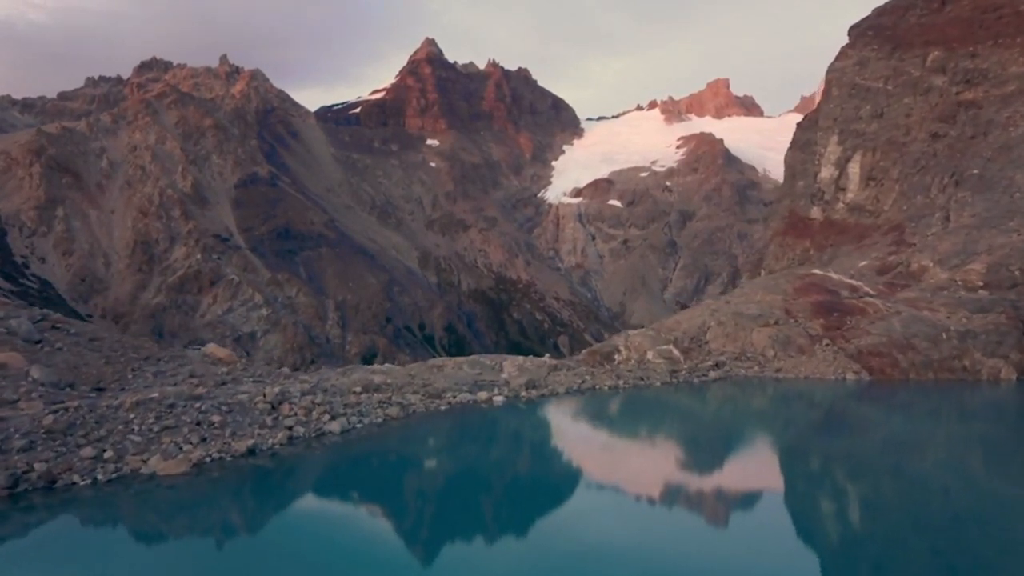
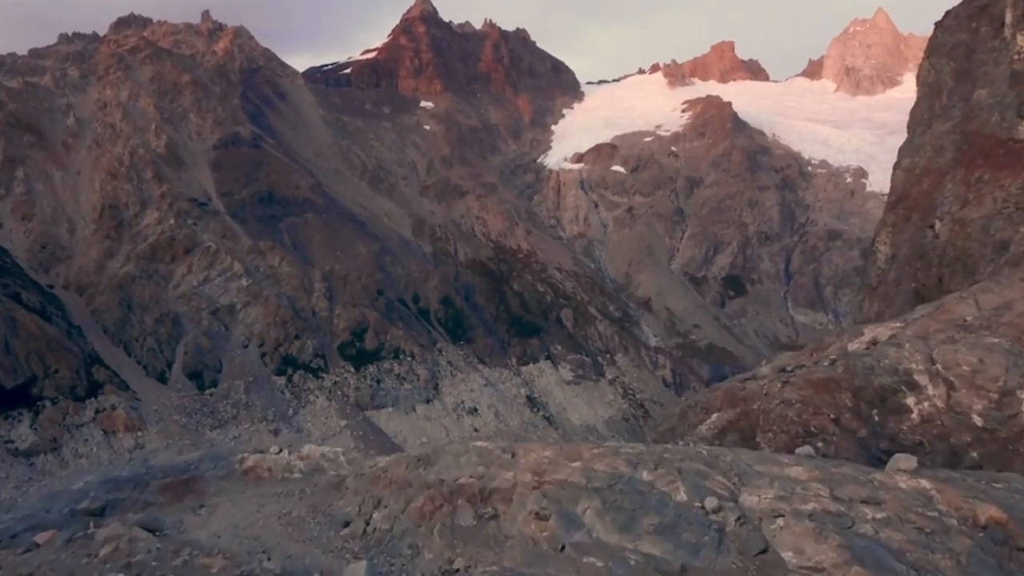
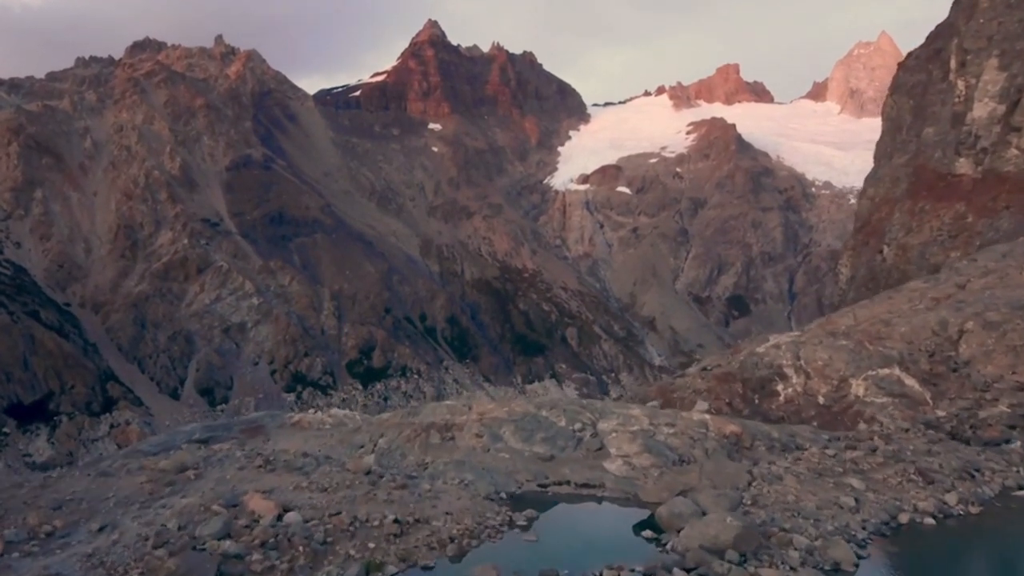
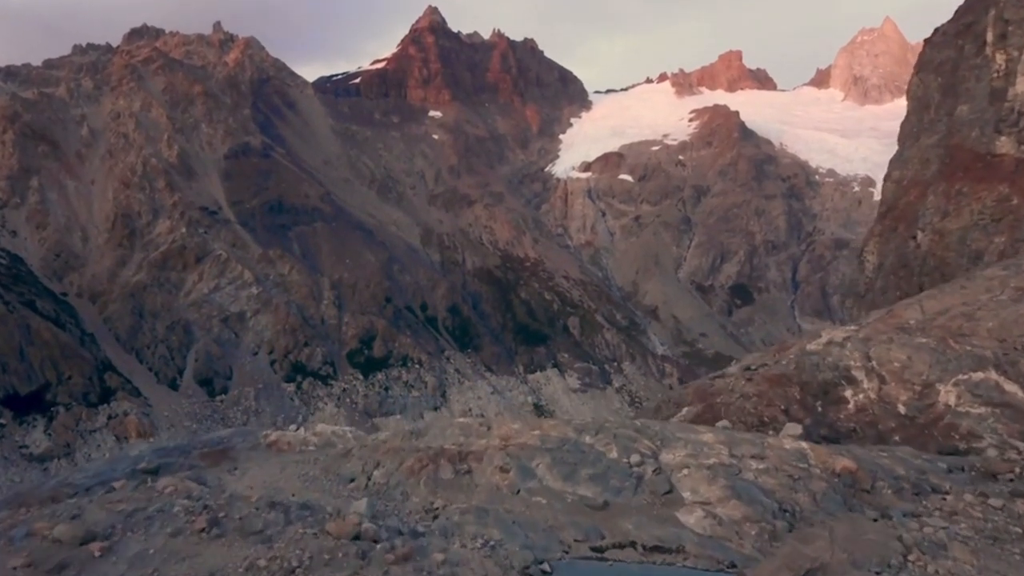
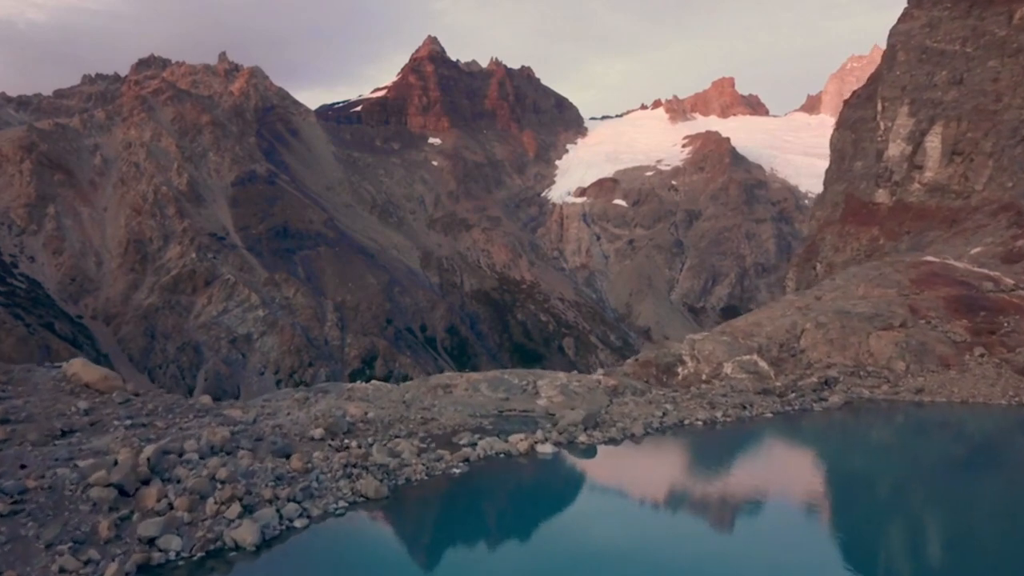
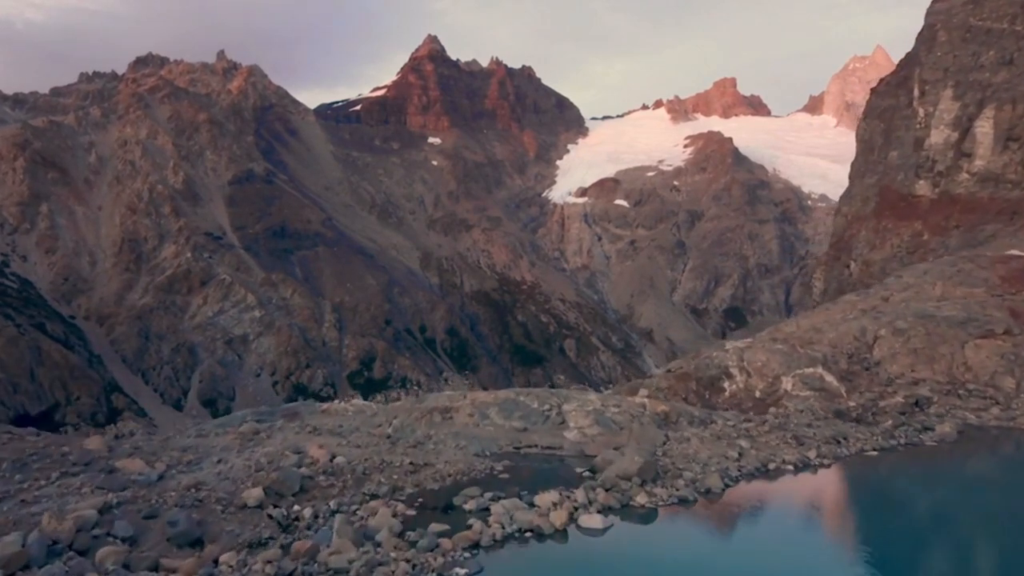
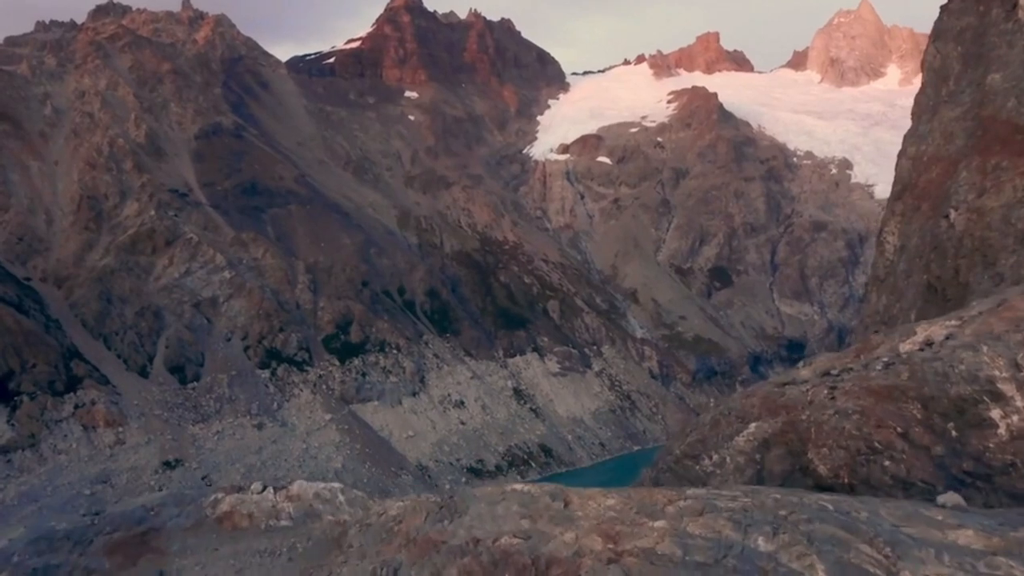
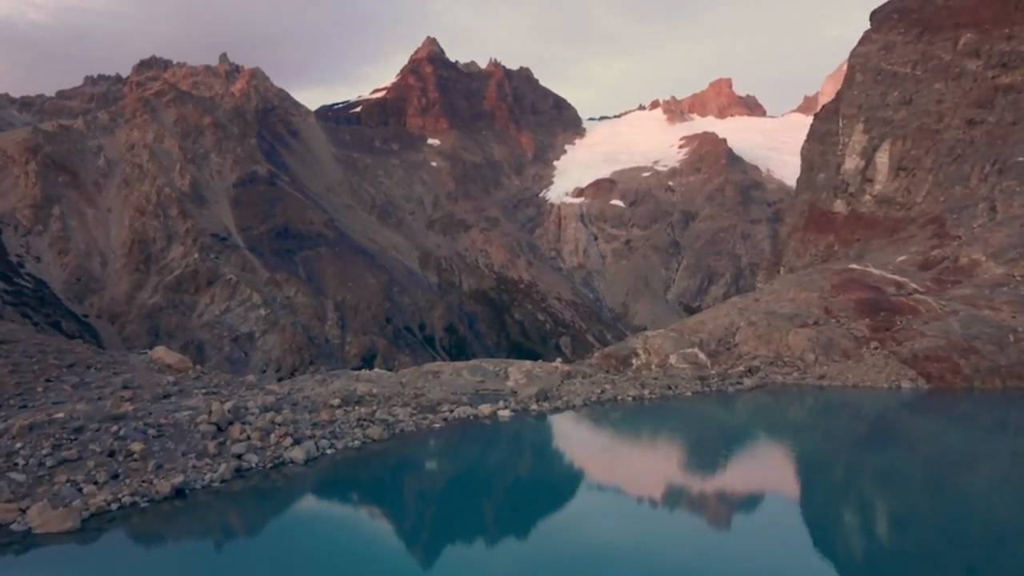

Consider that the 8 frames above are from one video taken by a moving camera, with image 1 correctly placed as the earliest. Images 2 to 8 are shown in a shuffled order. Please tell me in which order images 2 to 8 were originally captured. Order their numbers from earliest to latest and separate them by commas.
8, 5, 6, 3, 4, 2, 7
